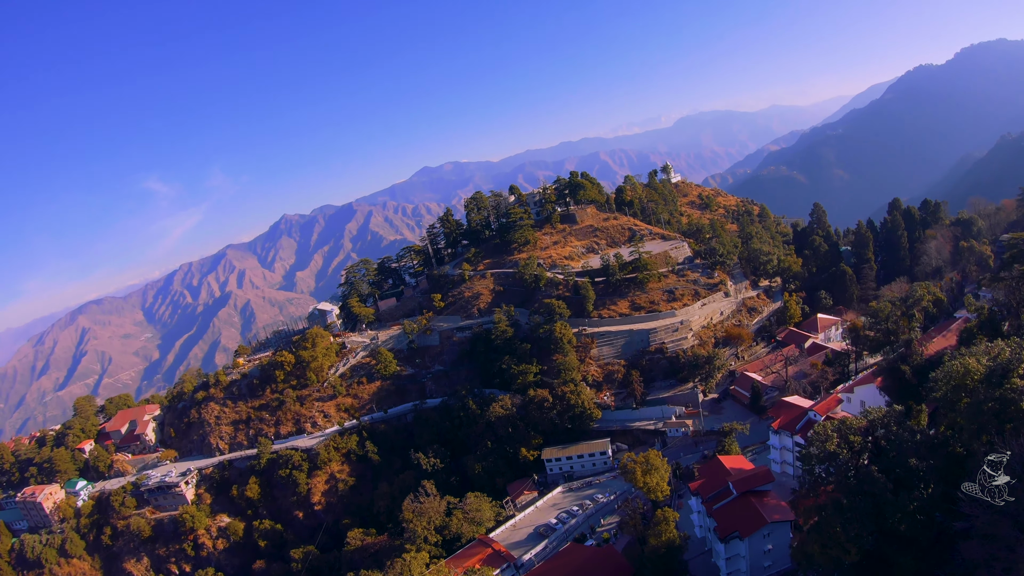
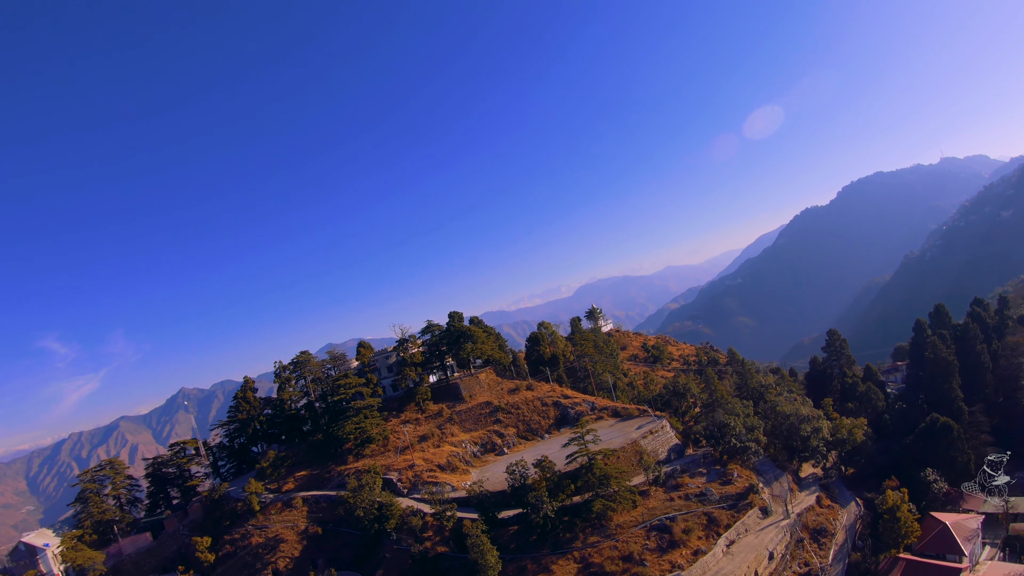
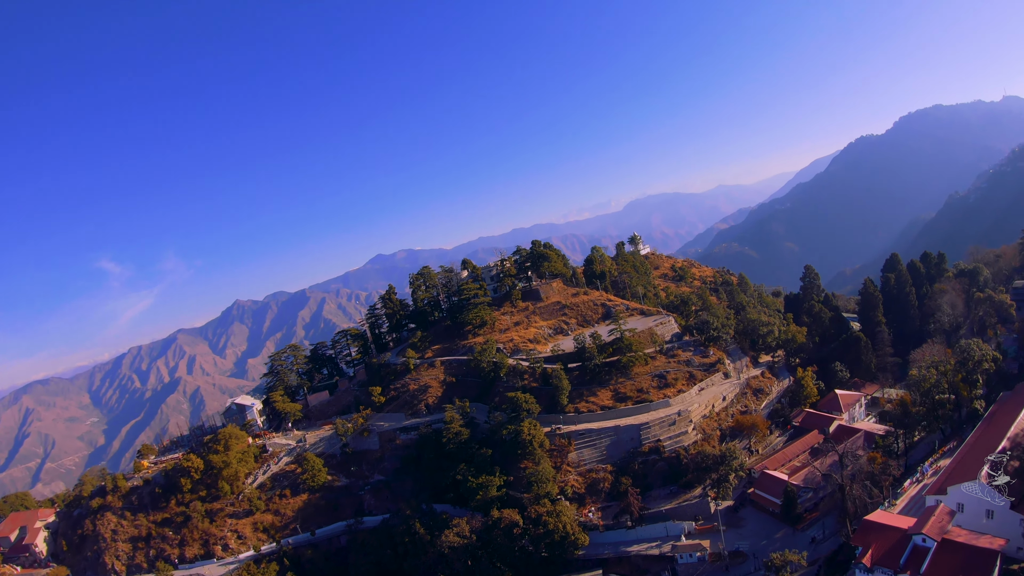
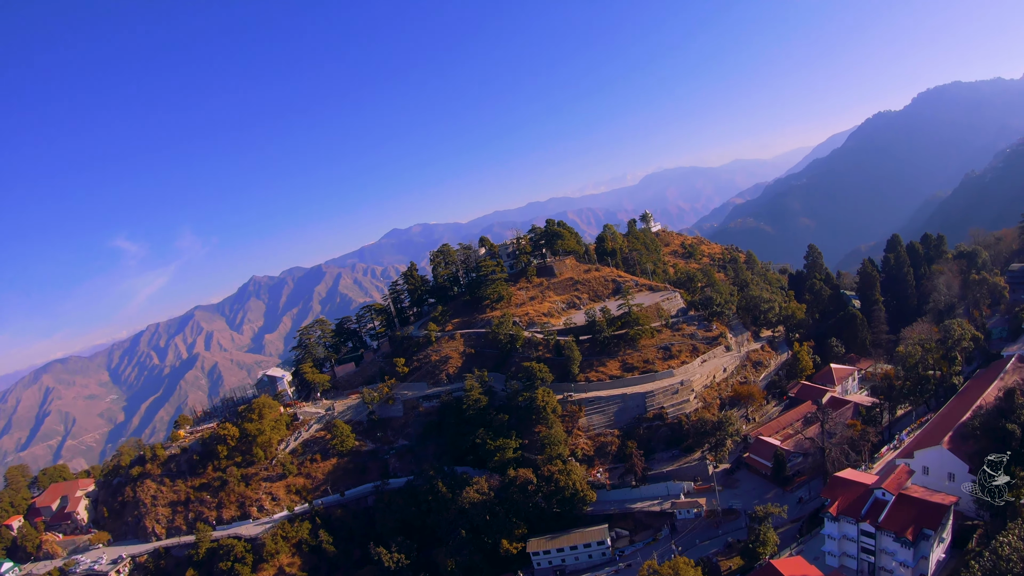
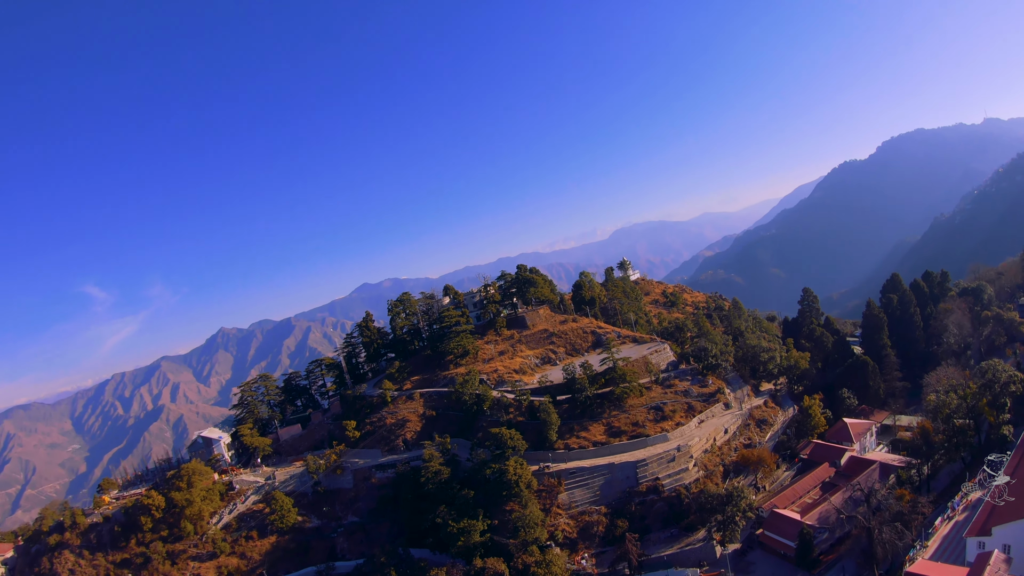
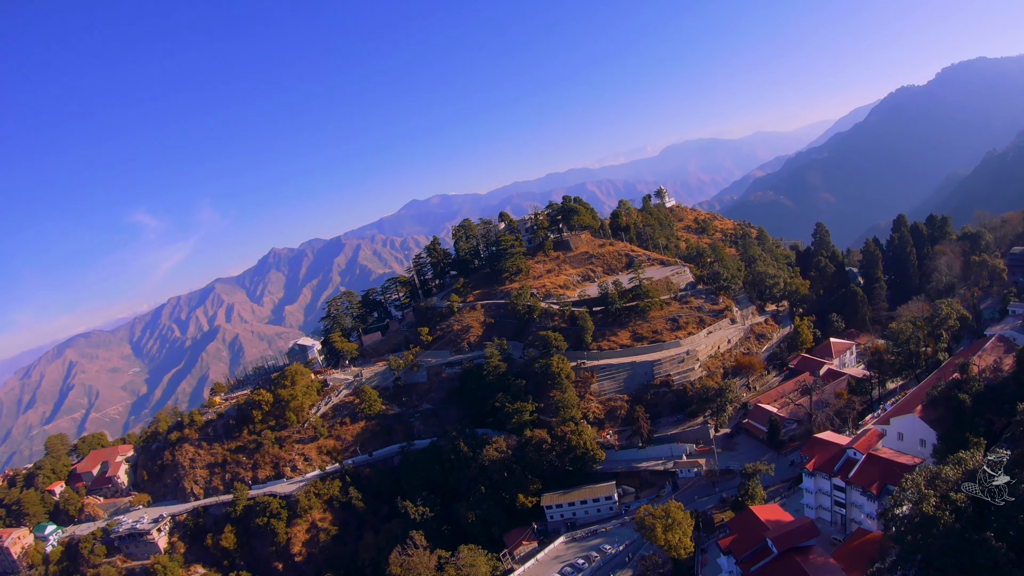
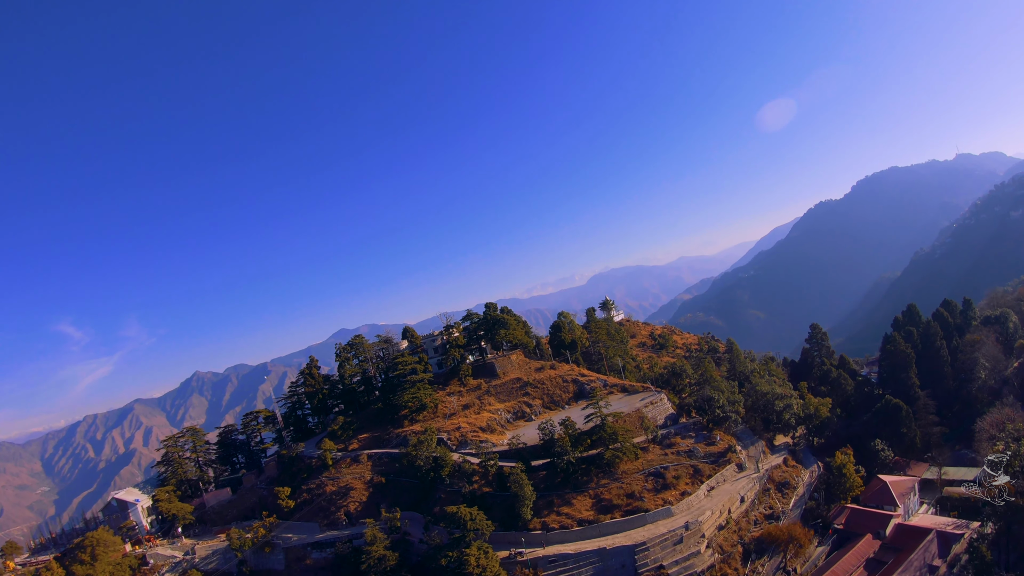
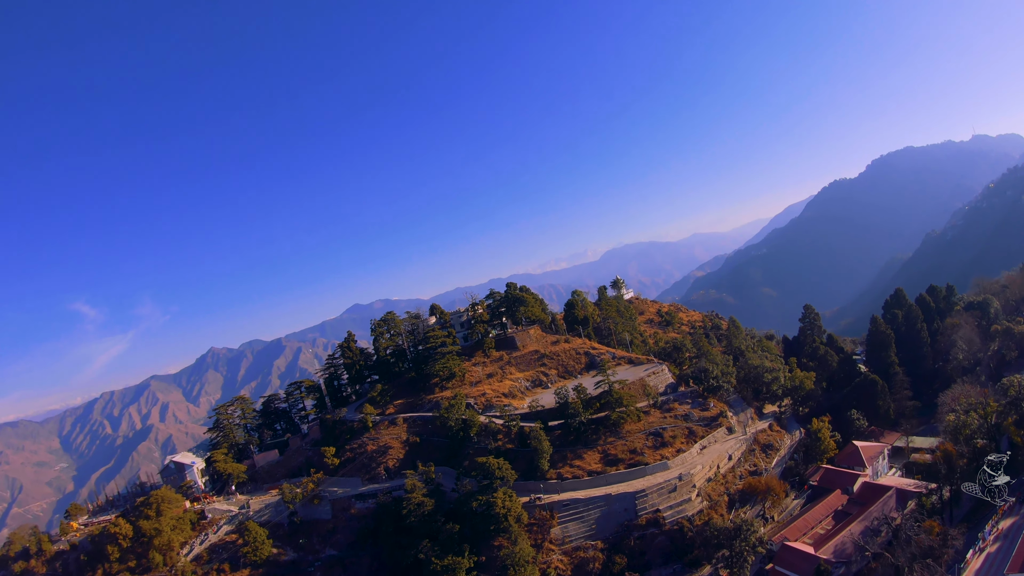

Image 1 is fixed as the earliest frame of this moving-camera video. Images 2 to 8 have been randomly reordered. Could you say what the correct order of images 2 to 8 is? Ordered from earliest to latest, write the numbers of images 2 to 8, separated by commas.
6, 4, 3, 5, 8, 7, 2
